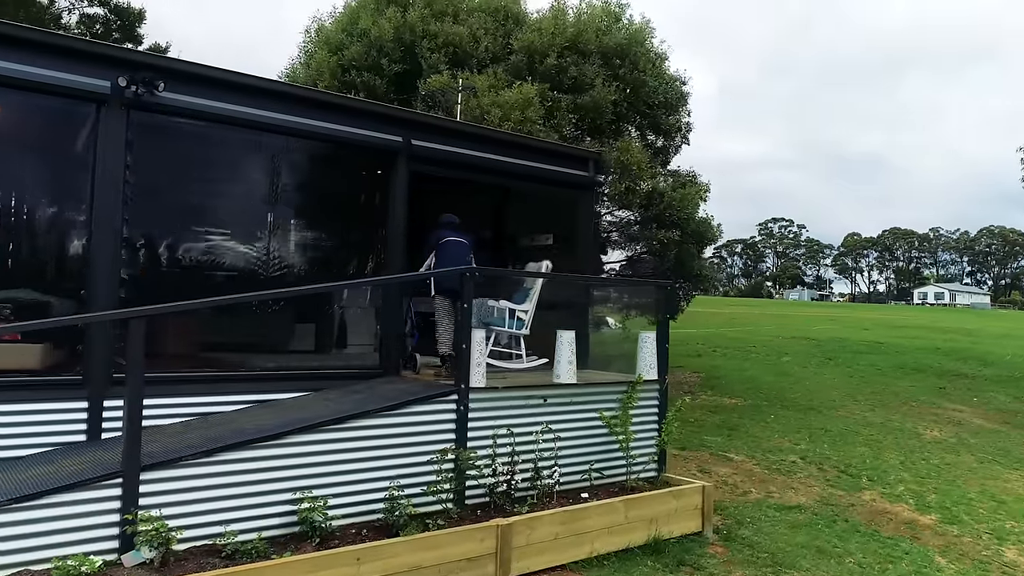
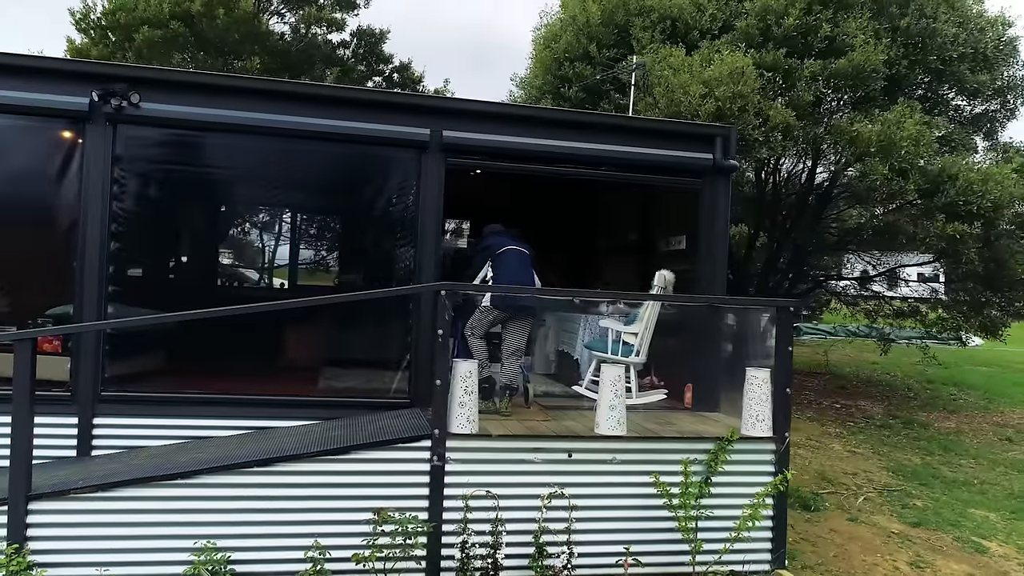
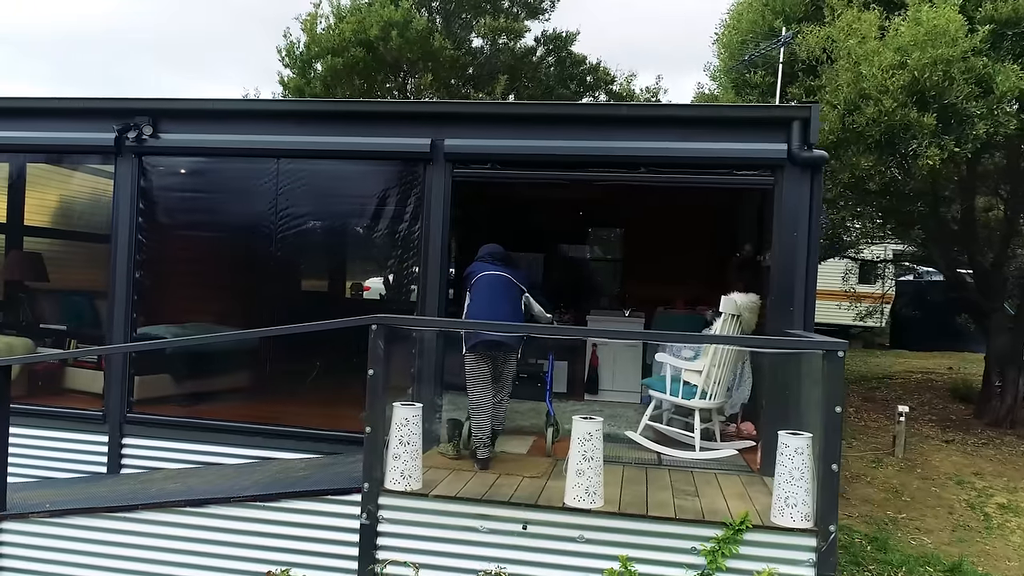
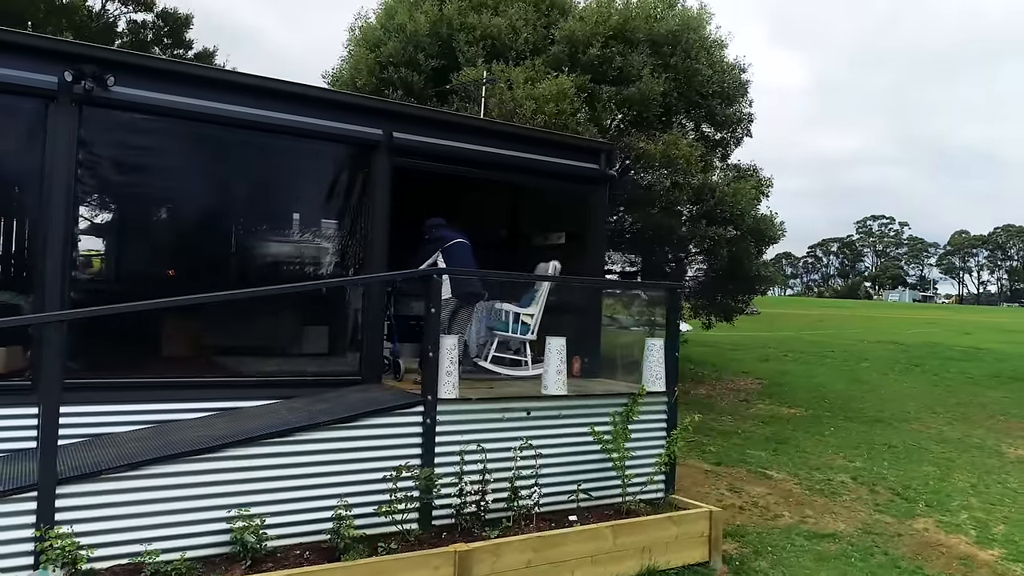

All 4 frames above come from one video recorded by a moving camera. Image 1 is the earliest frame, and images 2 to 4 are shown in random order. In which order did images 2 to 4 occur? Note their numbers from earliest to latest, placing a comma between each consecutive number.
4, 2, 3
